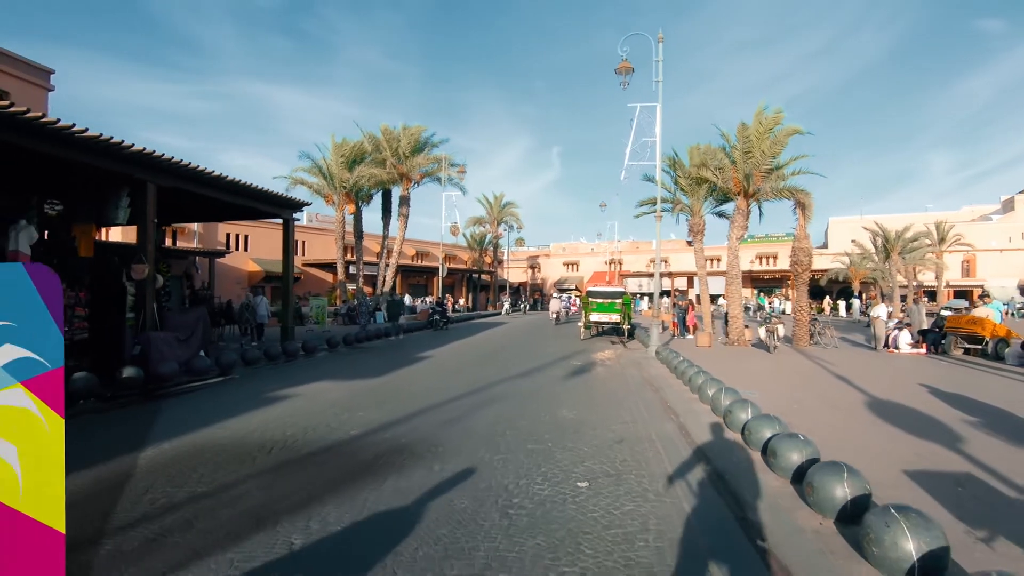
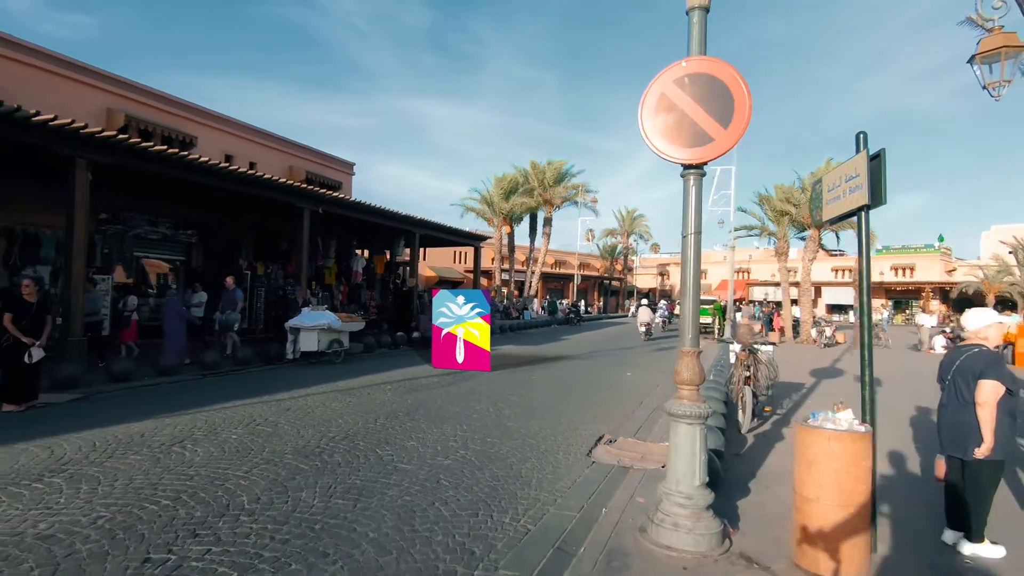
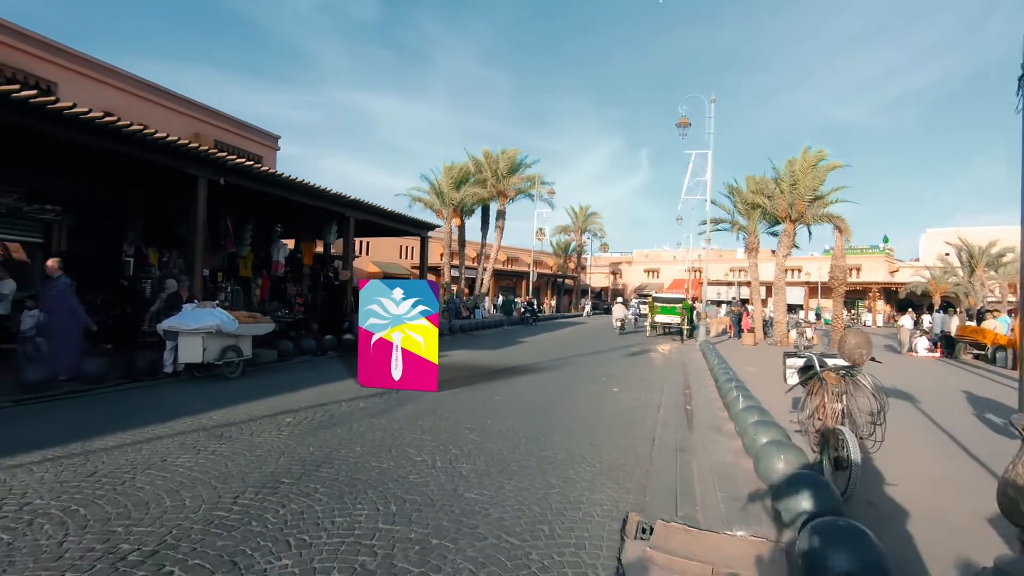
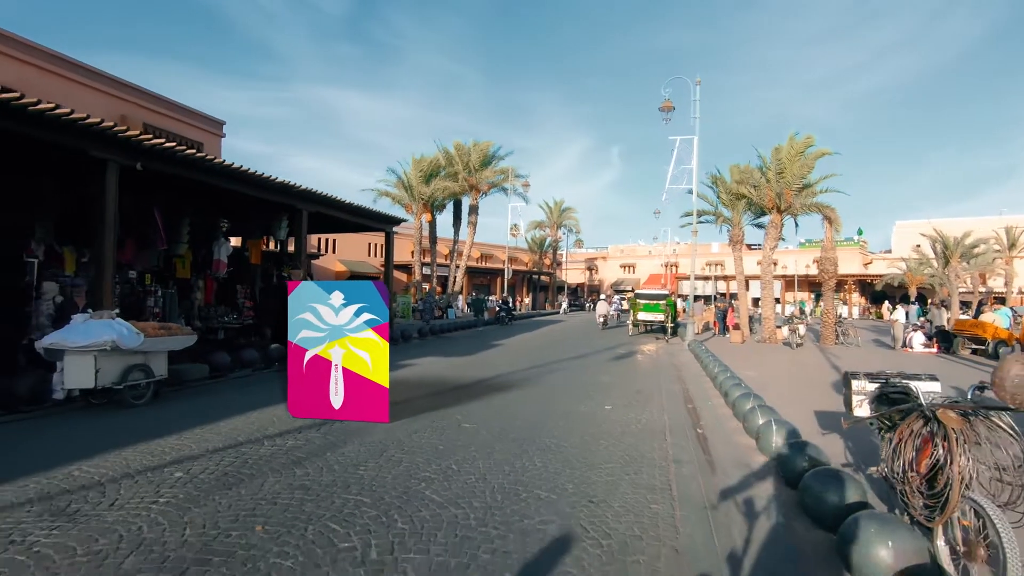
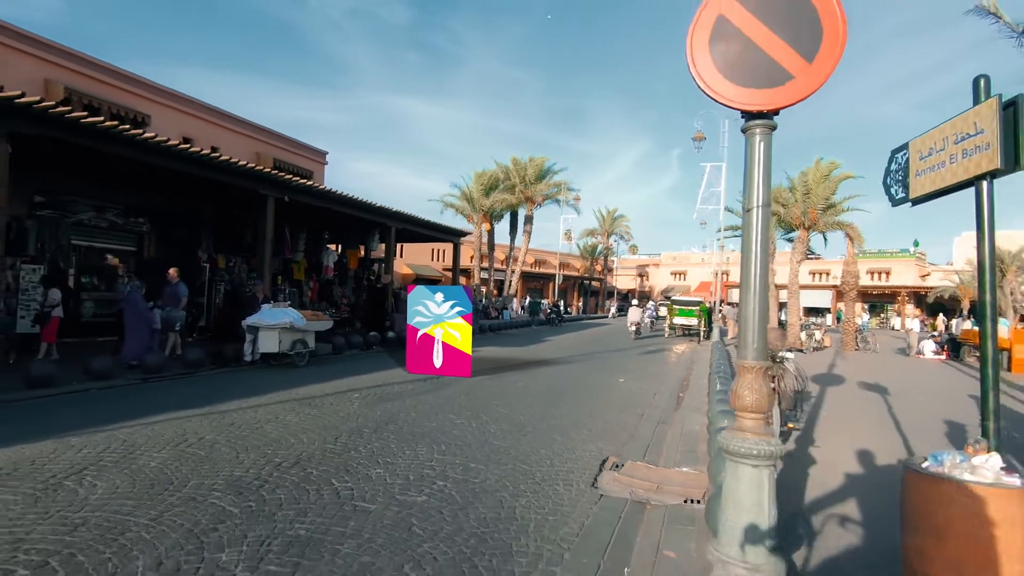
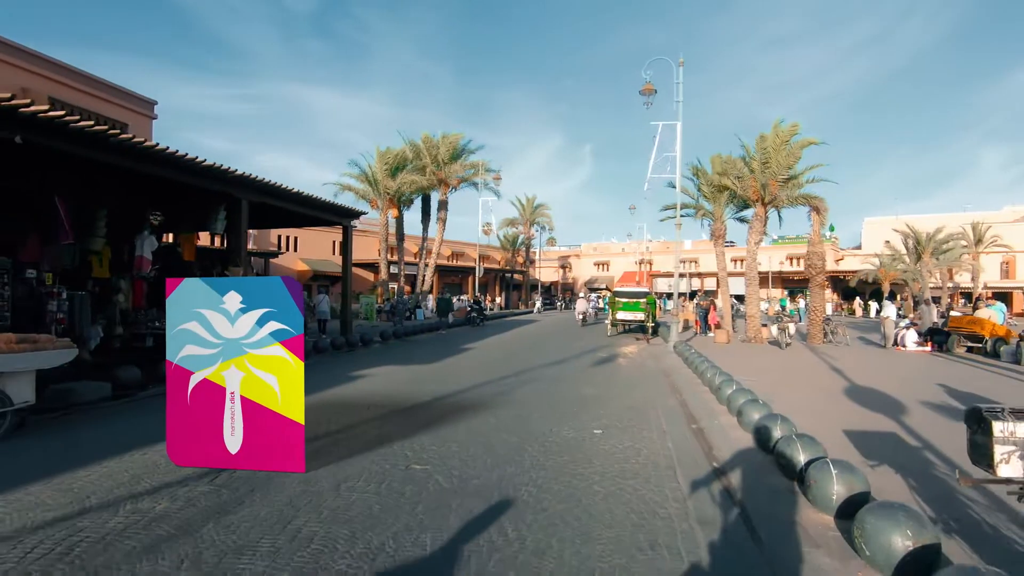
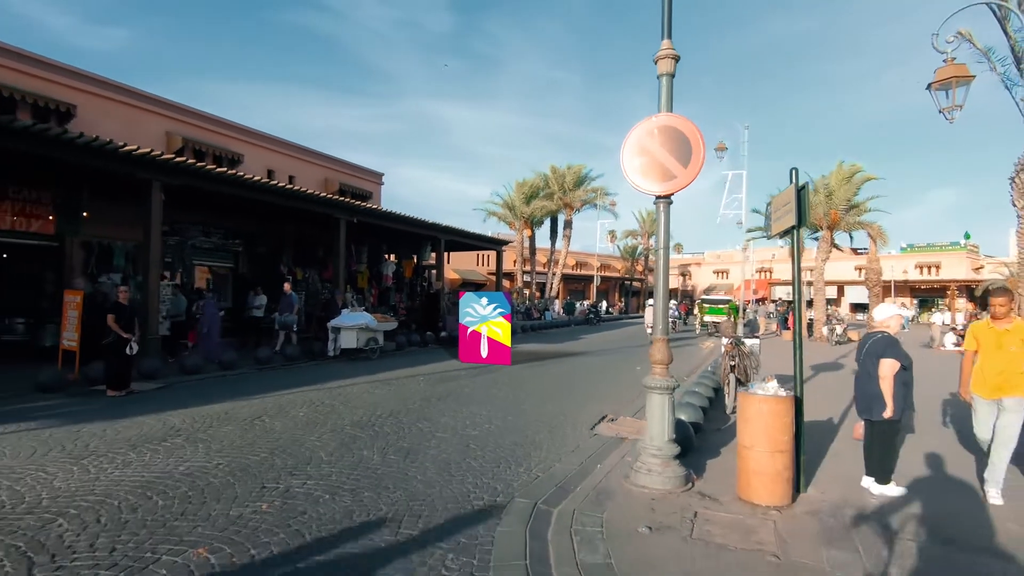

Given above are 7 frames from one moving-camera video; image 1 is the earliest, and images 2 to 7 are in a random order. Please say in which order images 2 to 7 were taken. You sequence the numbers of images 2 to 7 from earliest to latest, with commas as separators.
6, 4, 3, 5, 2, 7
